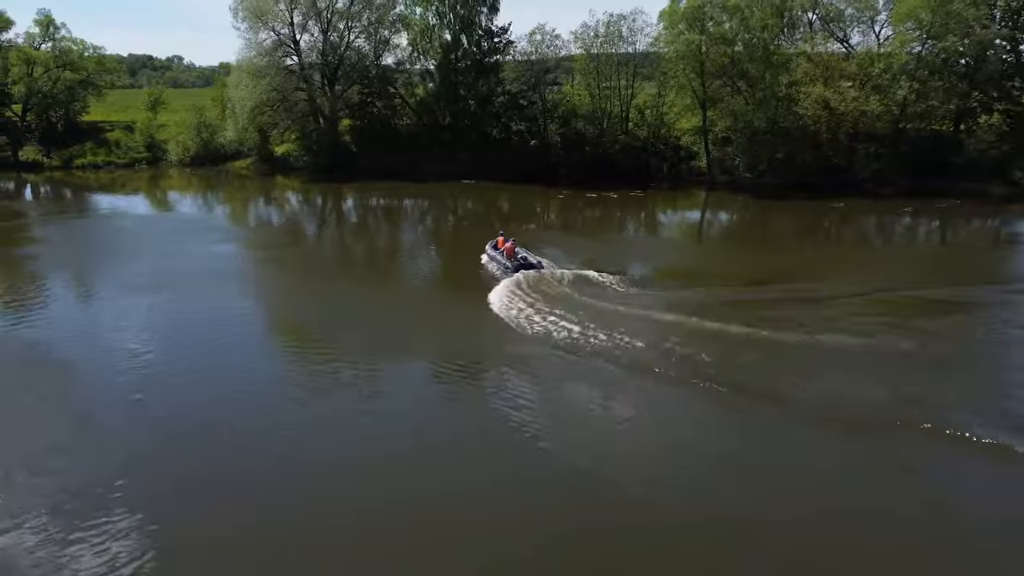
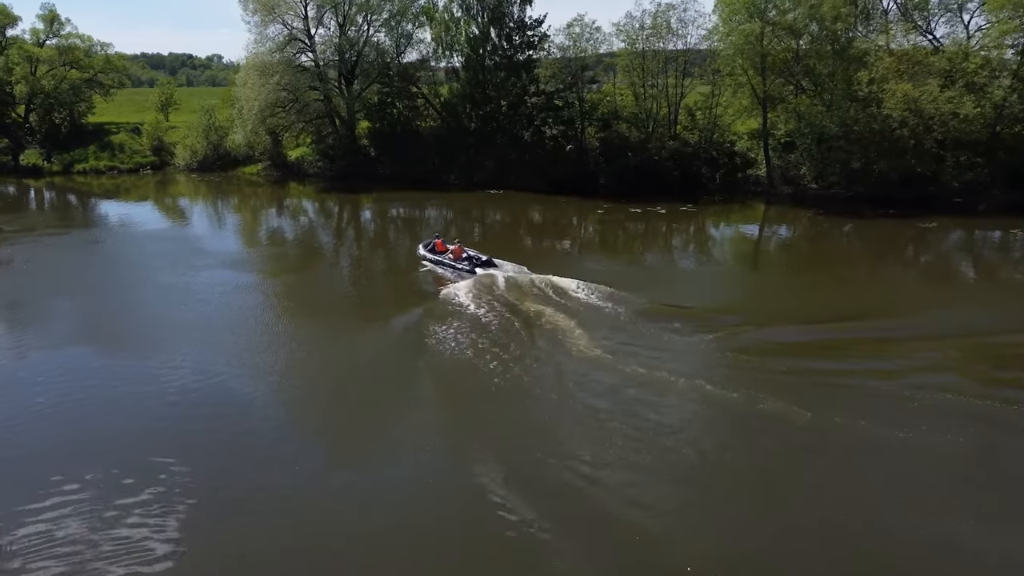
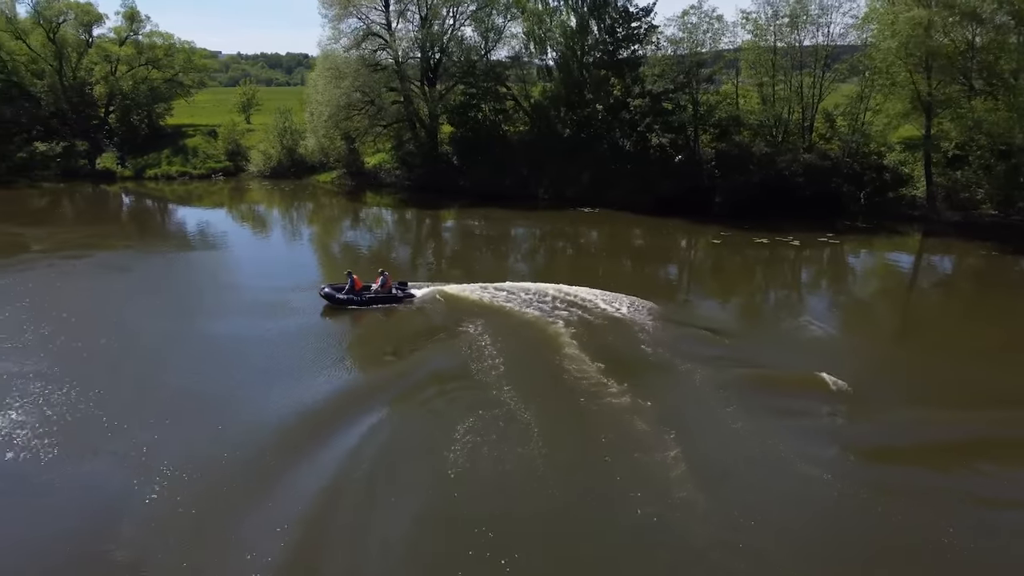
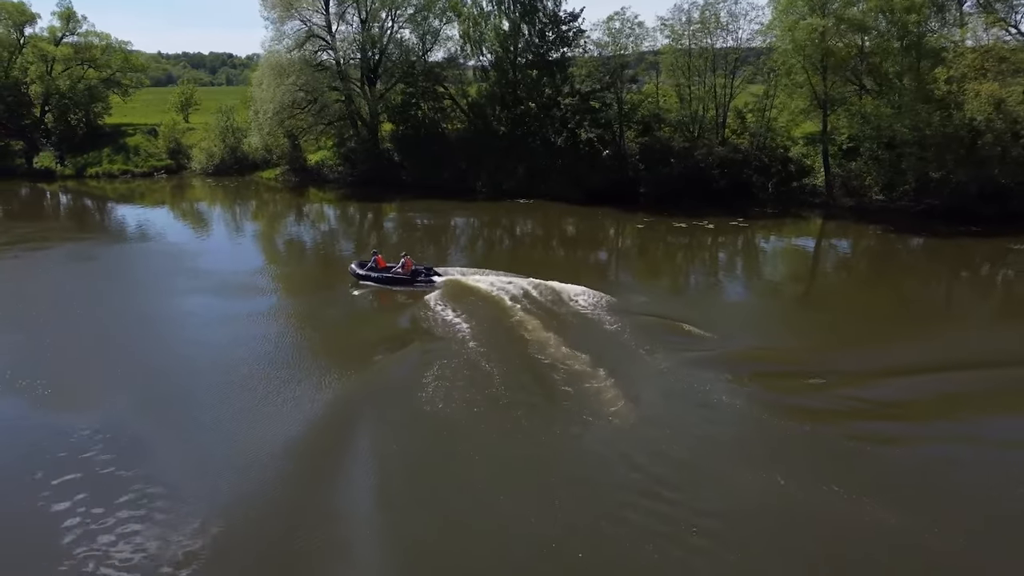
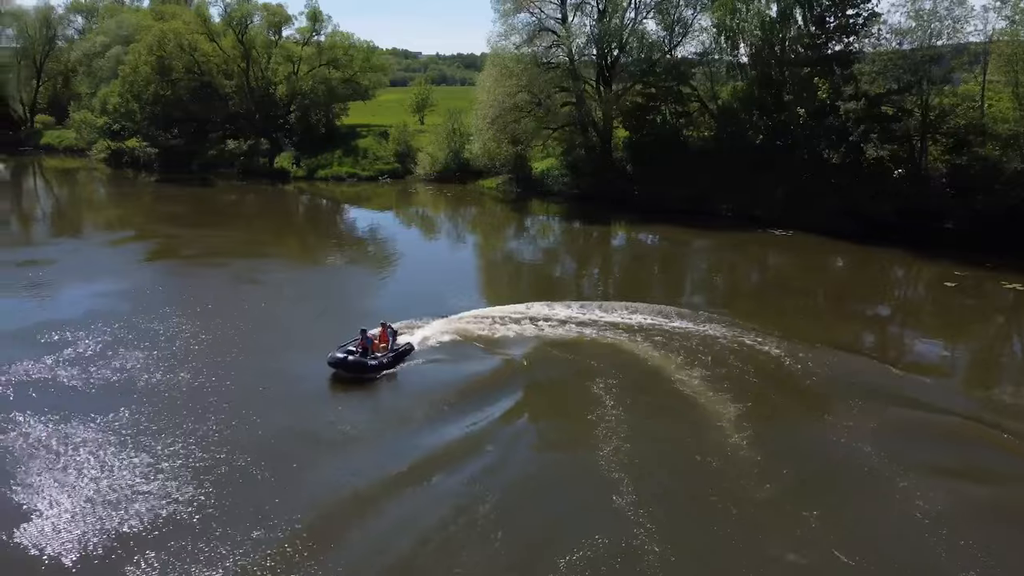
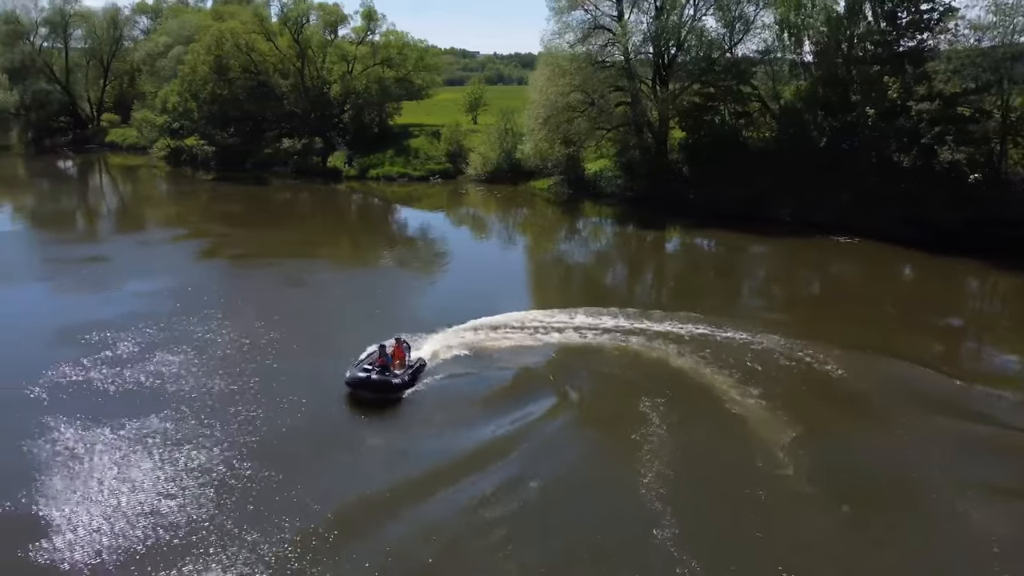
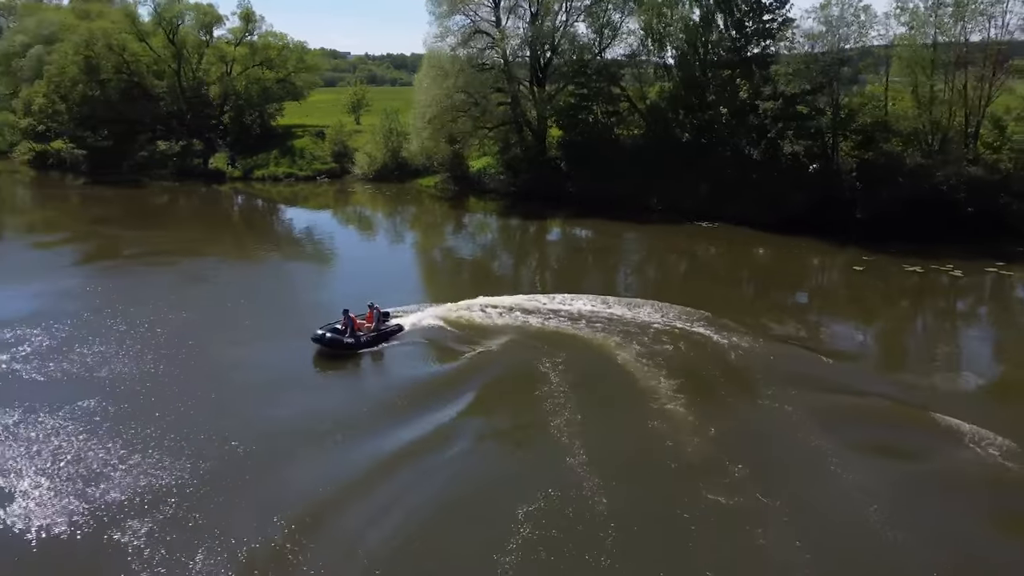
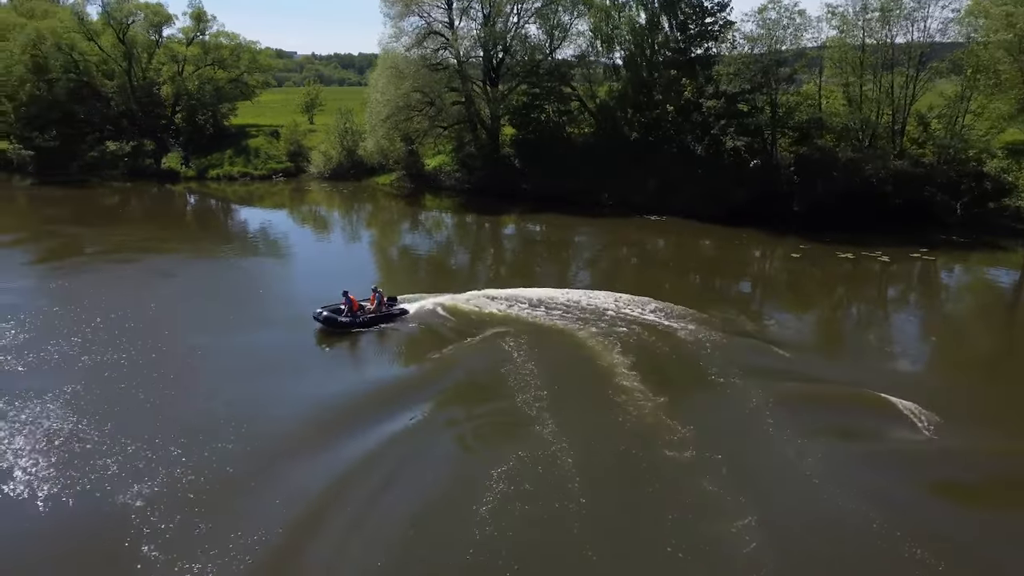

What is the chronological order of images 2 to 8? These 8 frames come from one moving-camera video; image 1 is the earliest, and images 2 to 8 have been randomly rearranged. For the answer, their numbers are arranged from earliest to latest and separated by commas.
2, 4, 3, 8, 7, 5, 6
